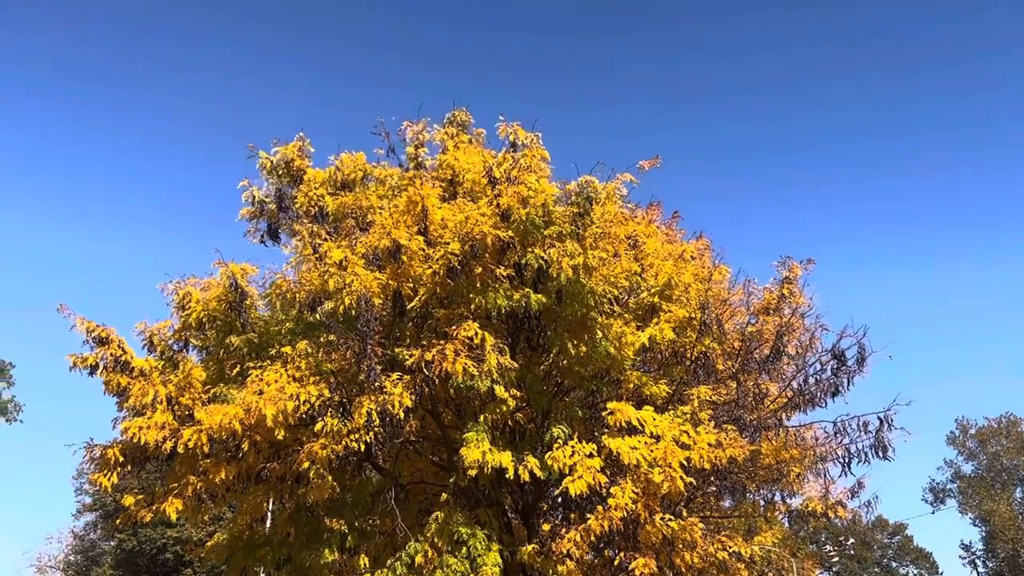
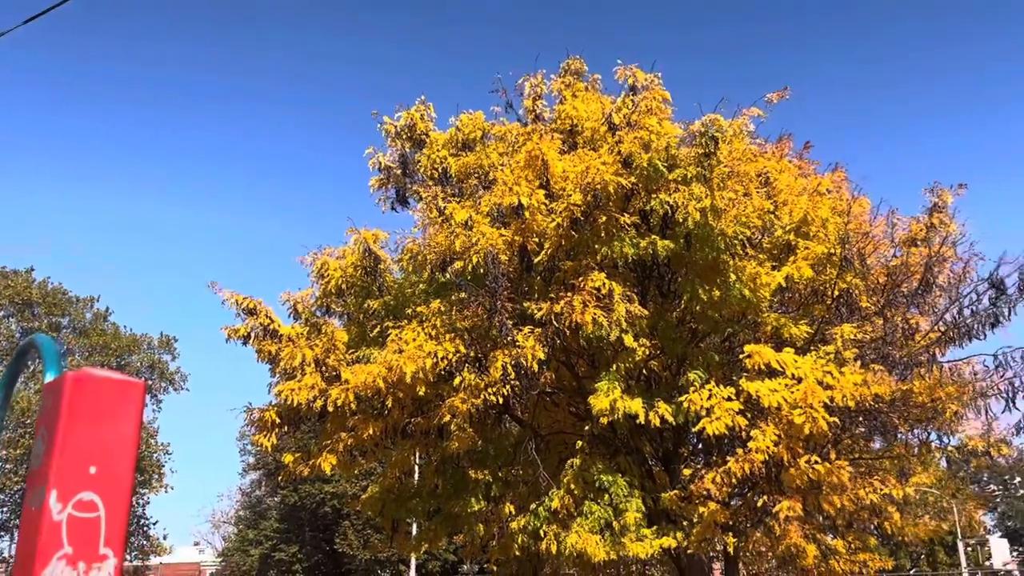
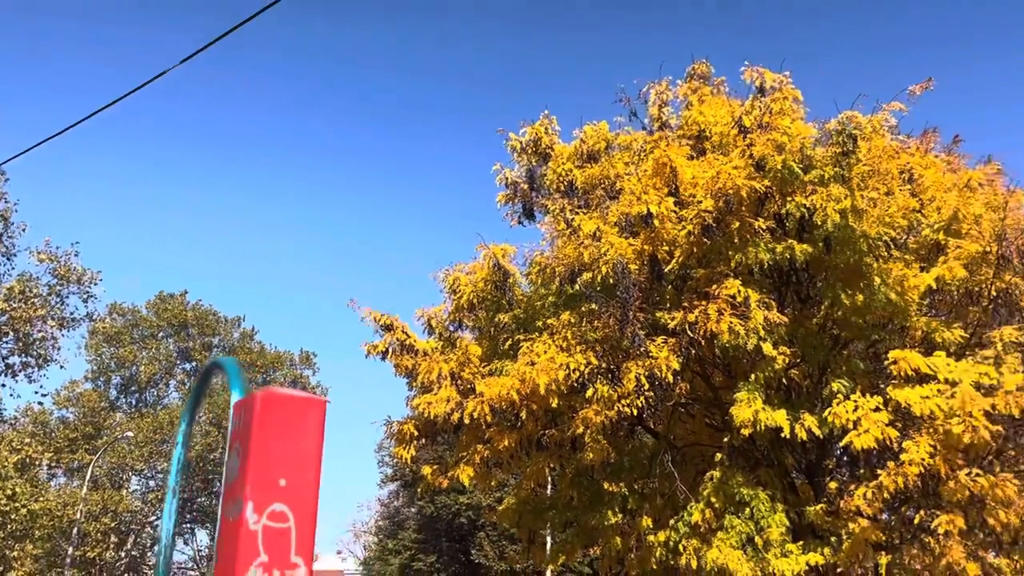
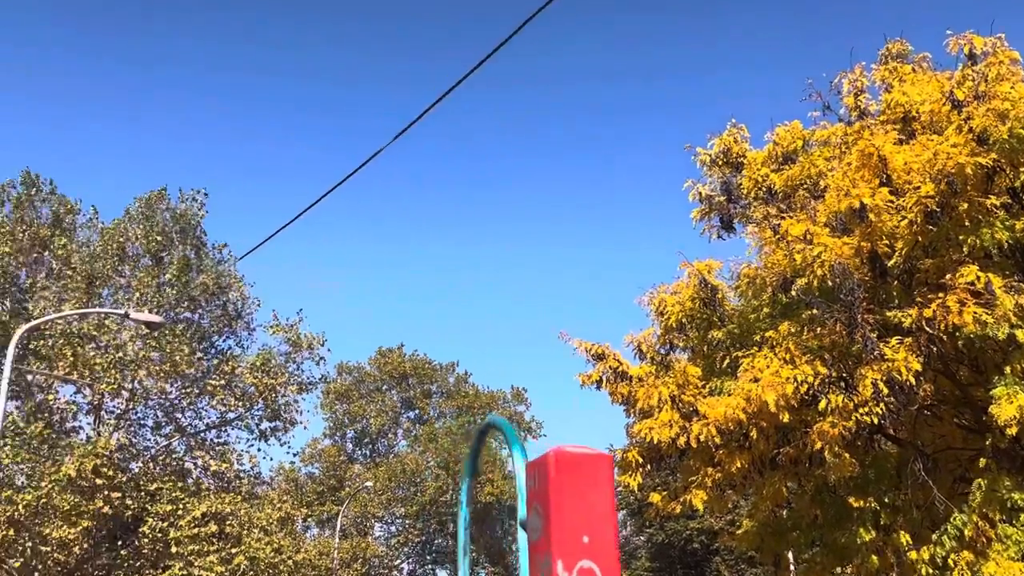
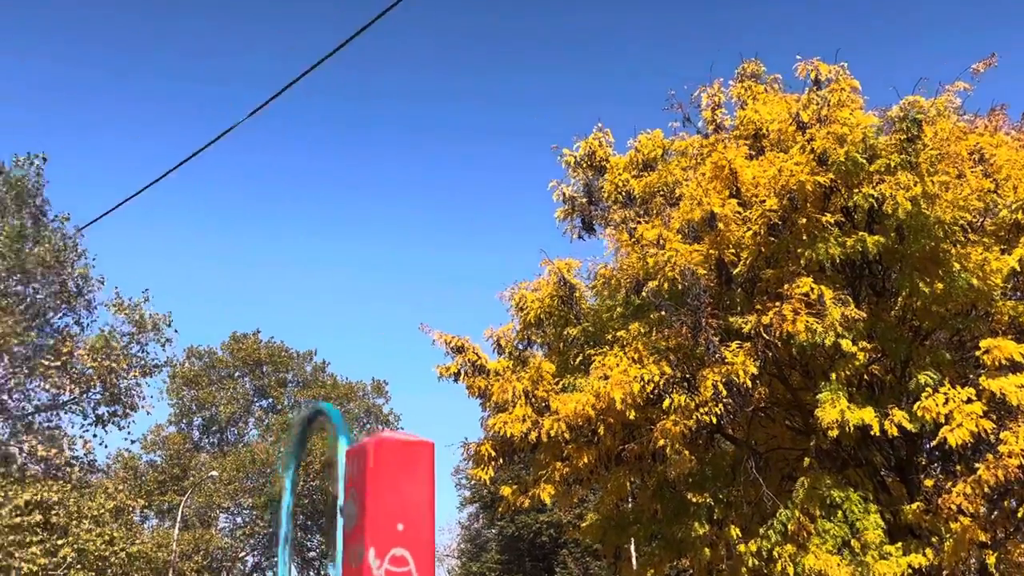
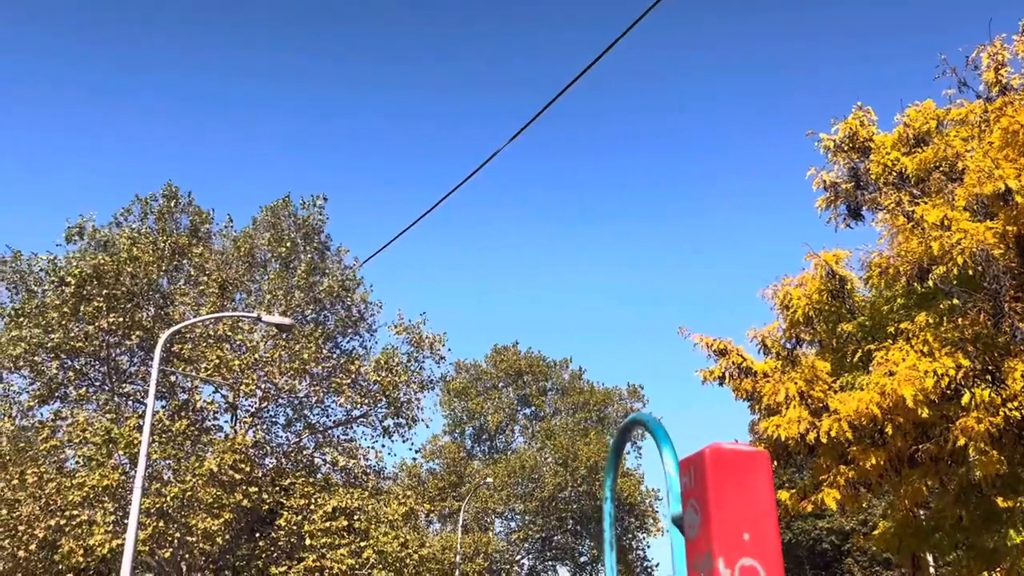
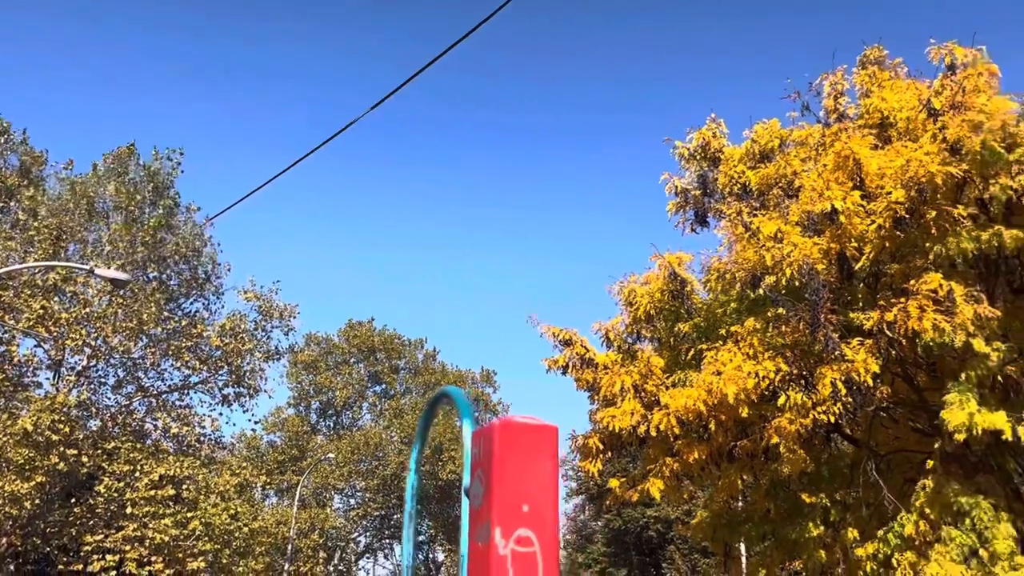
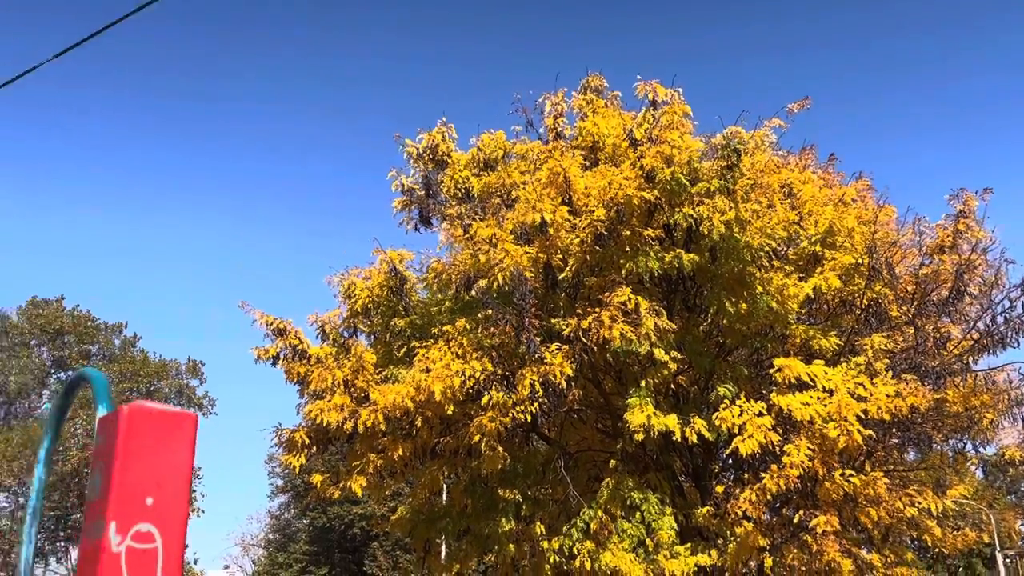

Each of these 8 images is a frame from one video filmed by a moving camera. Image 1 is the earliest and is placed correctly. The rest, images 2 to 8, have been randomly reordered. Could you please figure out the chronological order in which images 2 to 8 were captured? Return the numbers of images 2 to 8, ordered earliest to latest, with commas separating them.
8, 5, 4, 6, 7, 3, 2
